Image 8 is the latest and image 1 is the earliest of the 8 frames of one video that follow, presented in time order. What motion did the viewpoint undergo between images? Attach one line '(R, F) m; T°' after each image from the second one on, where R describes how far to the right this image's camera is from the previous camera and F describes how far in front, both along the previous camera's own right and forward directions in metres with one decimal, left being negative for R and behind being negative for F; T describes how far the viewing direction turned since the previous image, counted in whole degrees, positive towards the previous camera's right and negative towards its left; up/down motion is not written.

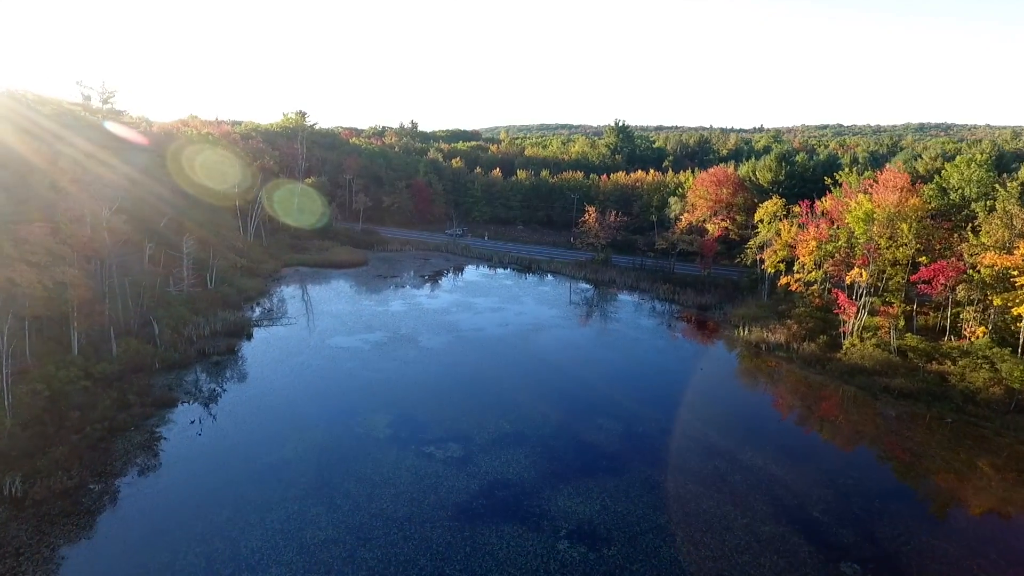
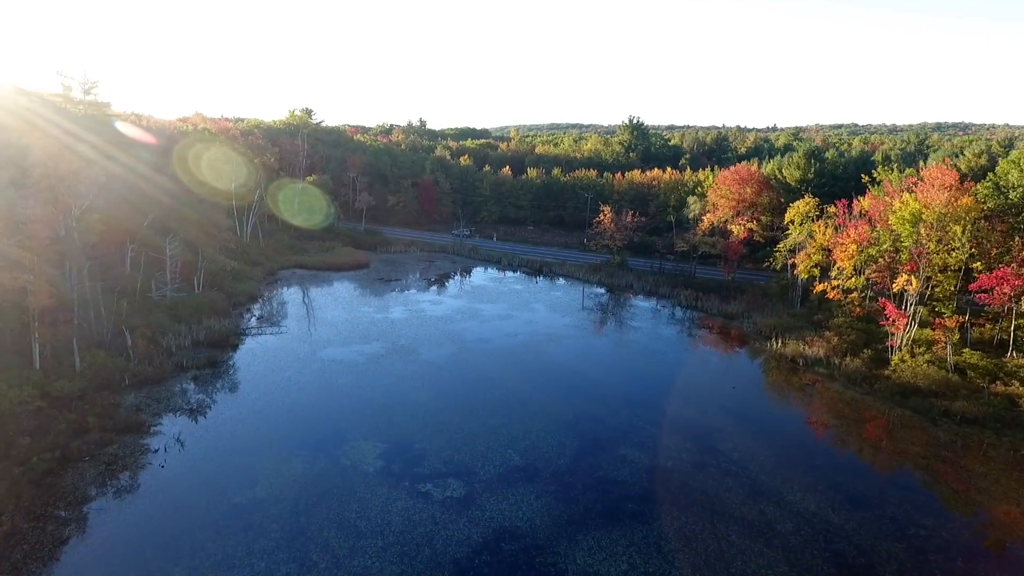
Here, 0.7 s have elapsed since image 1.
(0.0, +2.9) m; -1°
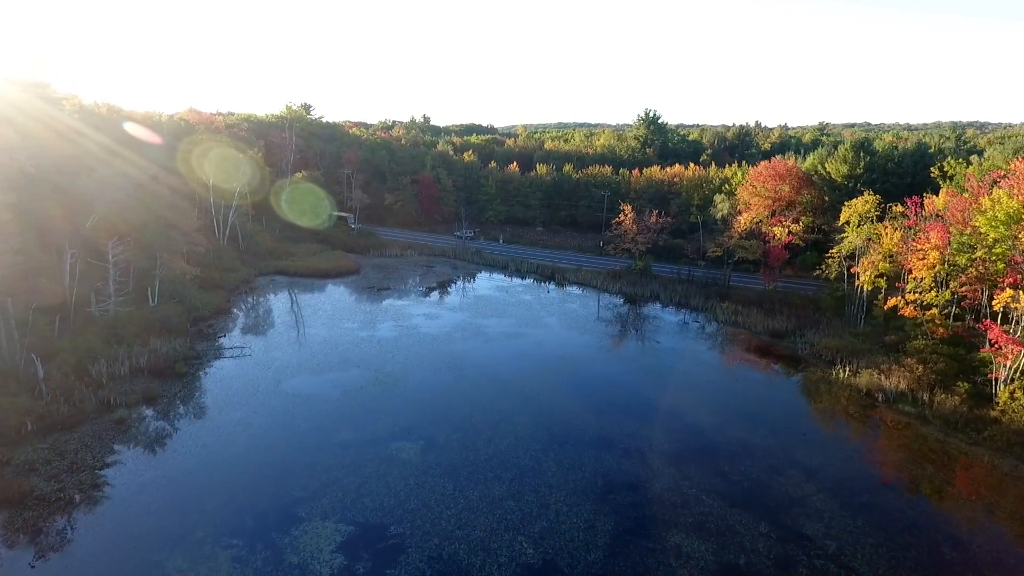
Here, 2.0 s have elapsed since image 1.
(-0.1, +5.5) m; -1°
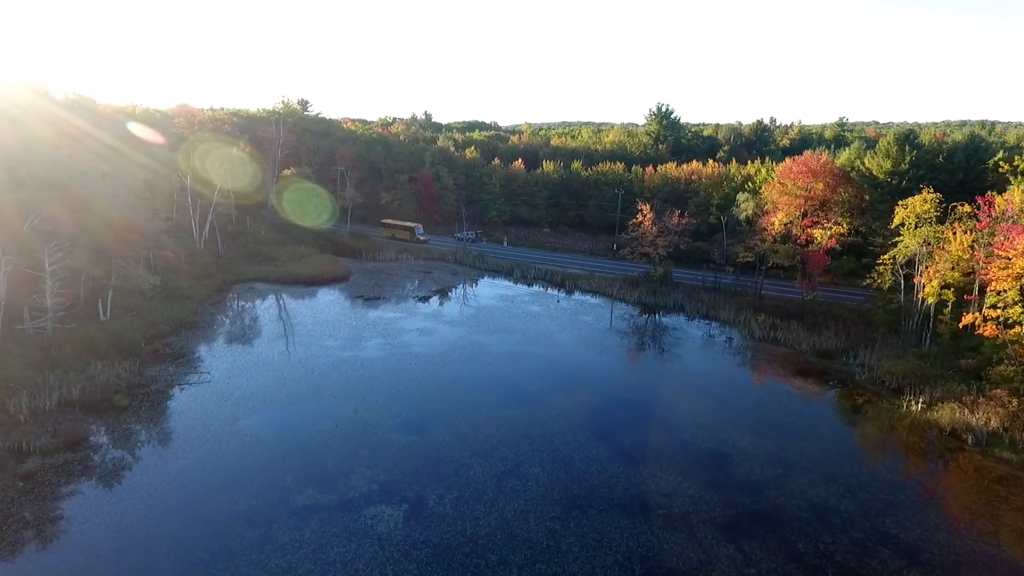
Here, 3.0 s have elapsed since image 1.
(-0.1, +4.2) m; 0°
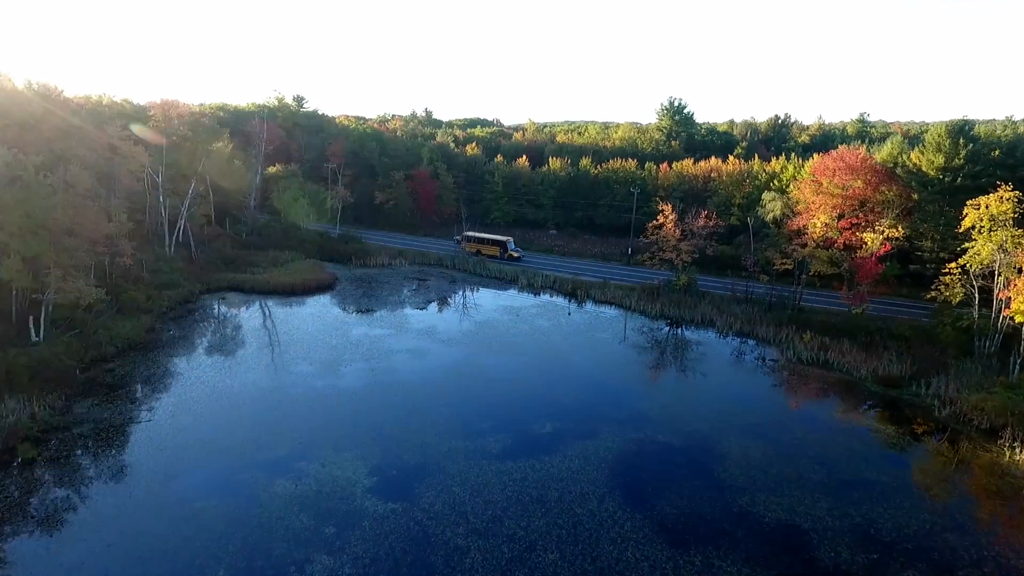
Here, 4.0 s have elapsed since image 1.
(-0.1, +4.1) m; 0°
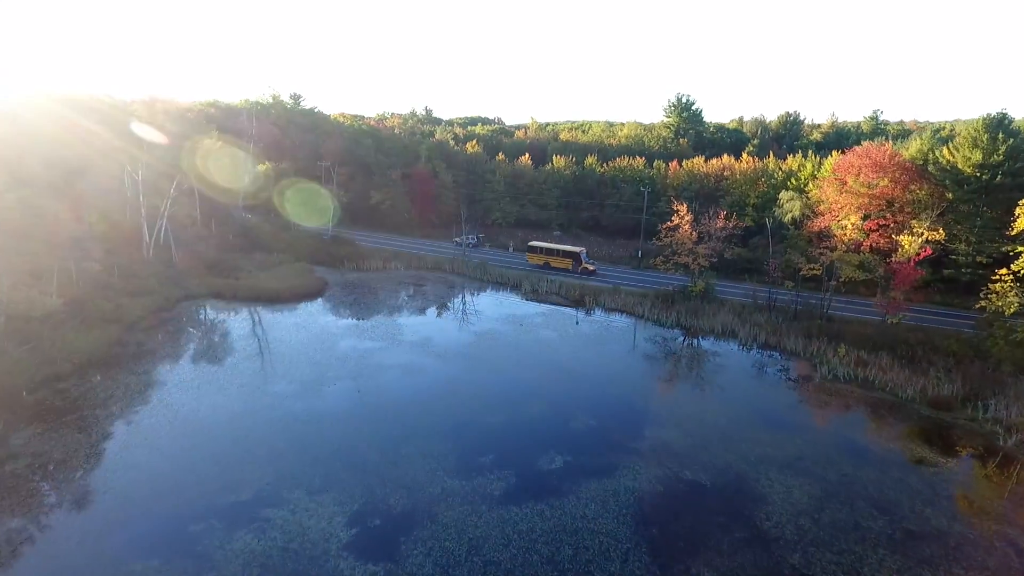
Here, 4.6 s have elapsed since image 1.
(-0.1, +2.5) m; 0°
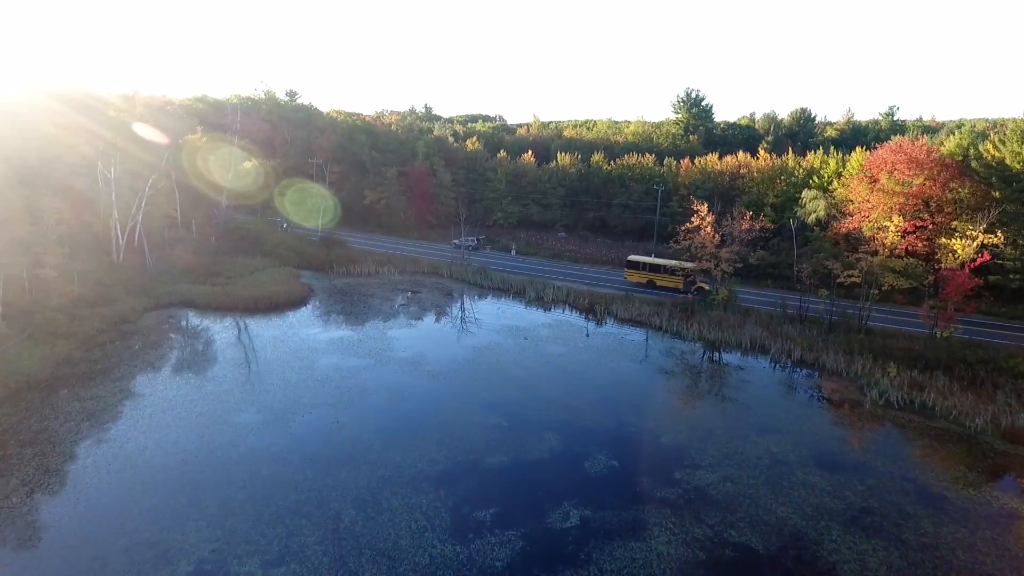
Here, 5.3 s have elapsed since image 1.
(-0.1, +2.9) m; 0°
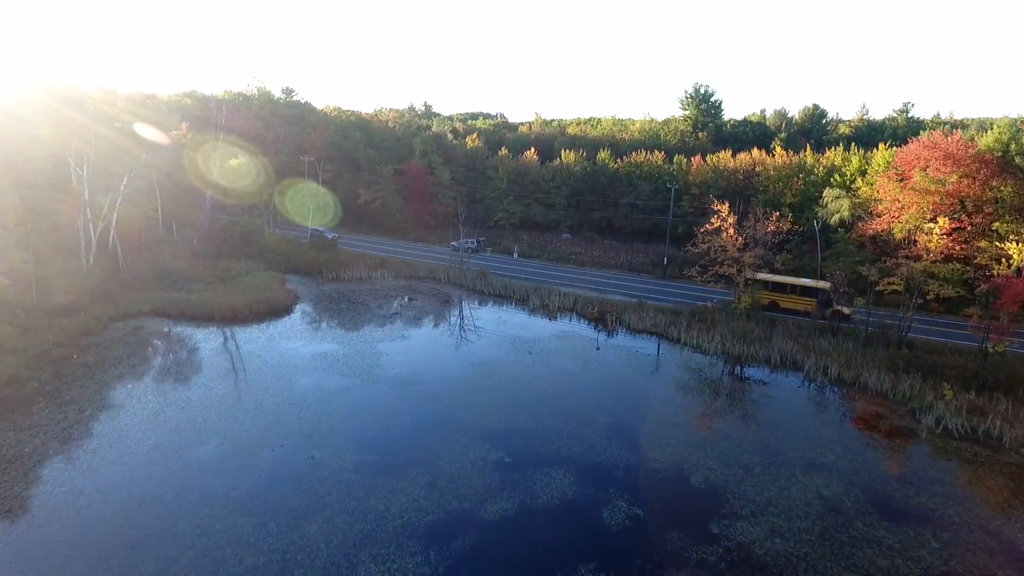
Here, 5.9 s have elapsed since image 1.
(-0.1, +2.4) m; 0°
